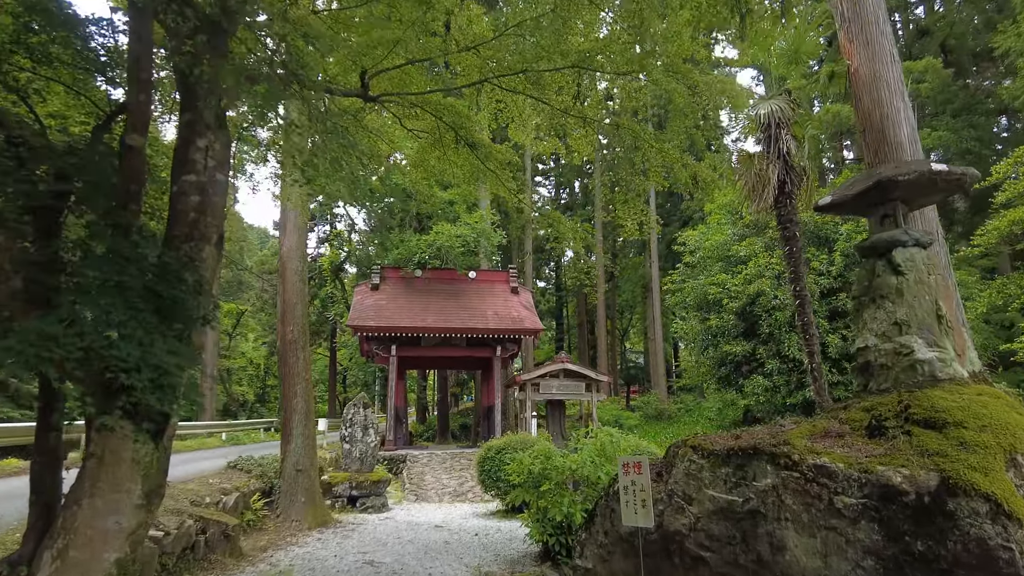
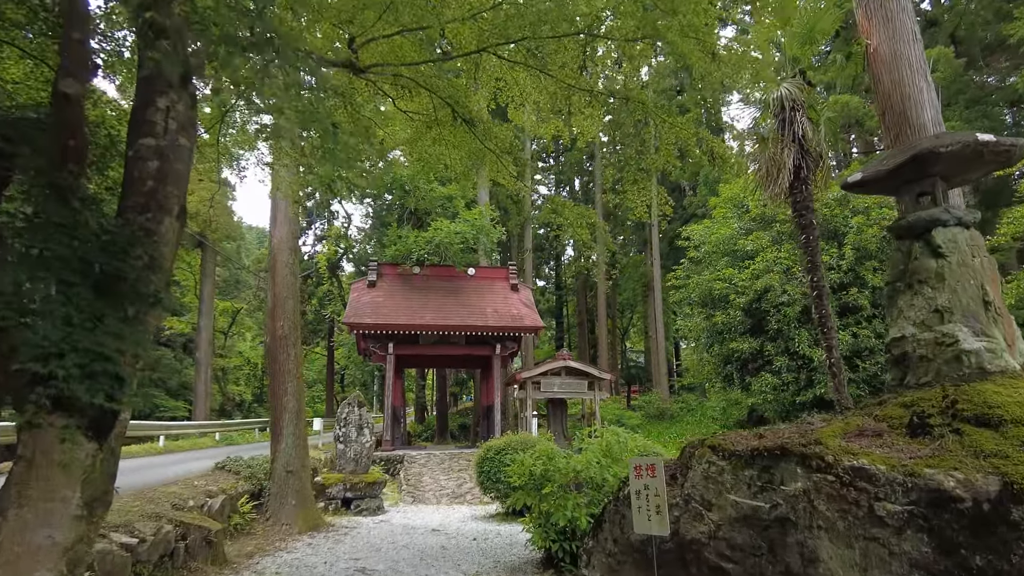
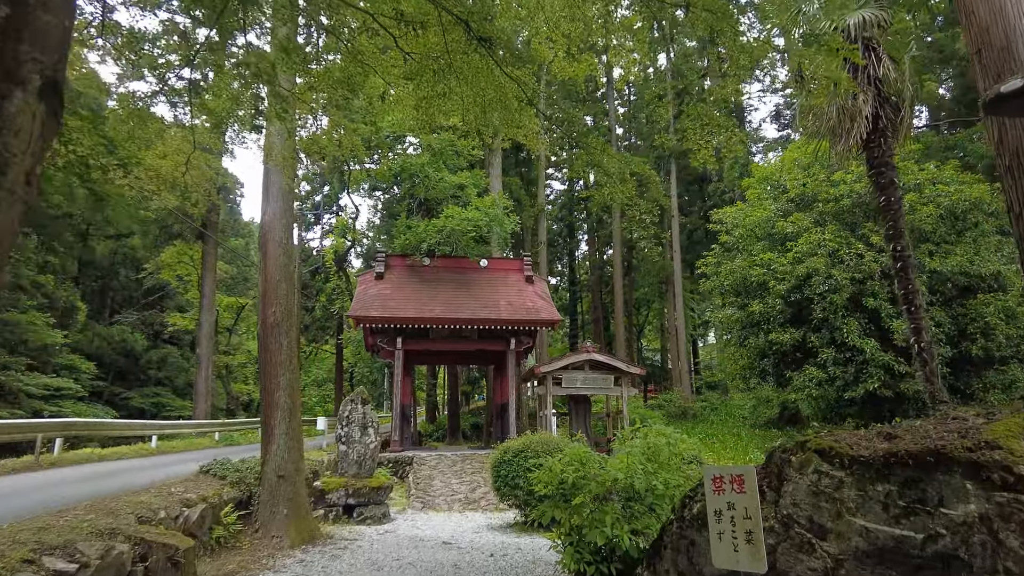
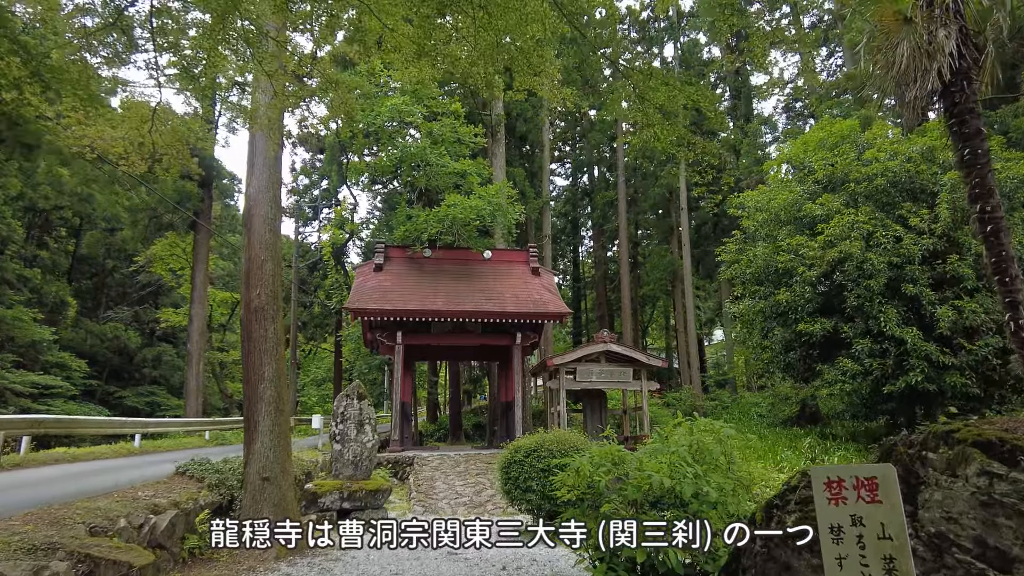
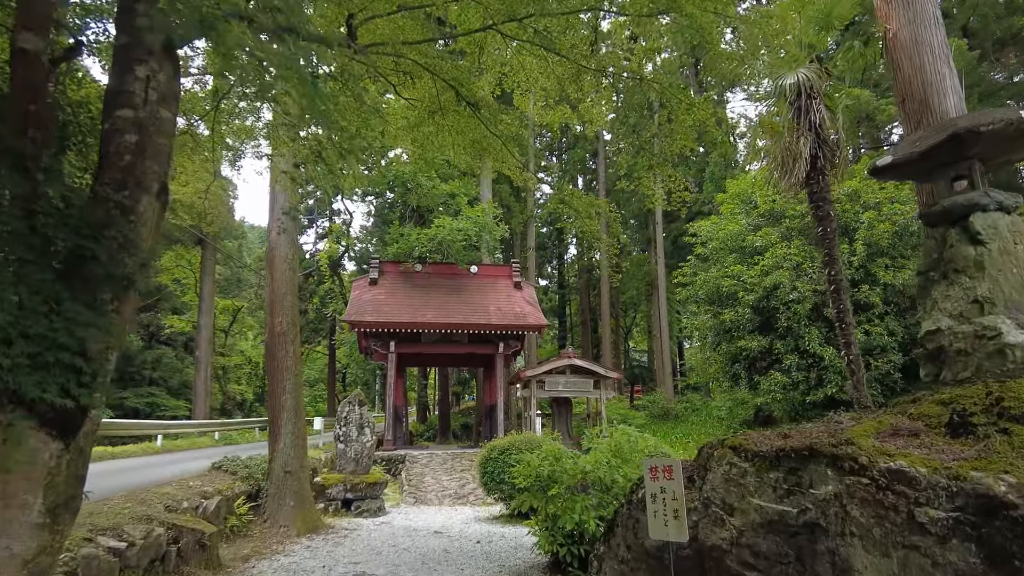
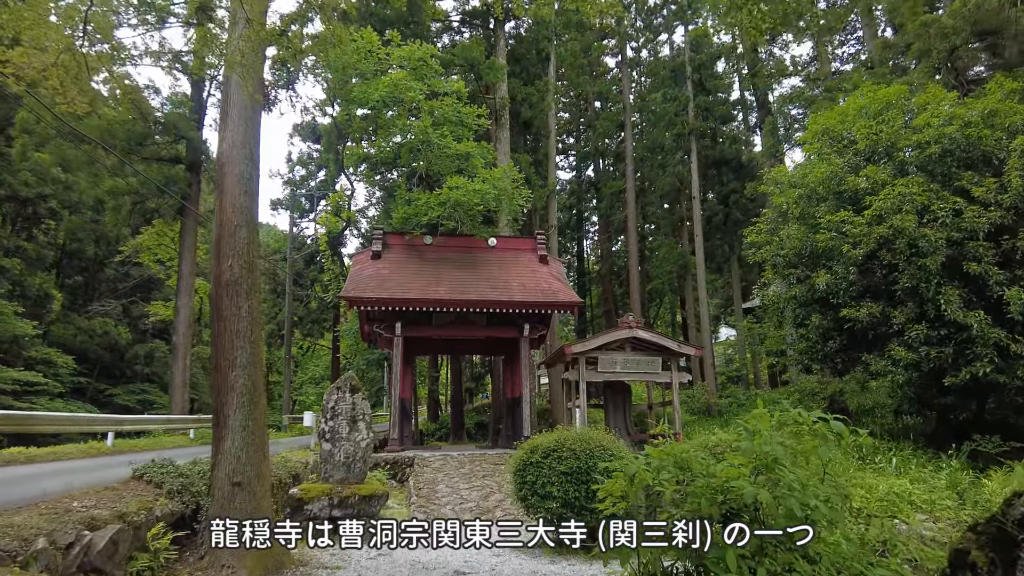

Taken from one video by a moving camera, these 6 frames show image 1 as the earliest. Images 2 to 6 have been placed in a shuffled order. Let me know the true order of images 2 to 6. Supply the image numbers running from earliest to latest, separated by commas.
2, 5, 3, 4, 6
